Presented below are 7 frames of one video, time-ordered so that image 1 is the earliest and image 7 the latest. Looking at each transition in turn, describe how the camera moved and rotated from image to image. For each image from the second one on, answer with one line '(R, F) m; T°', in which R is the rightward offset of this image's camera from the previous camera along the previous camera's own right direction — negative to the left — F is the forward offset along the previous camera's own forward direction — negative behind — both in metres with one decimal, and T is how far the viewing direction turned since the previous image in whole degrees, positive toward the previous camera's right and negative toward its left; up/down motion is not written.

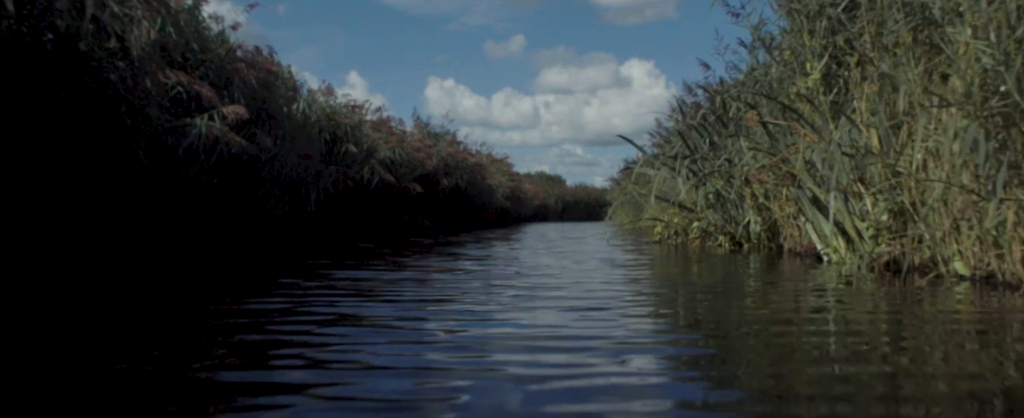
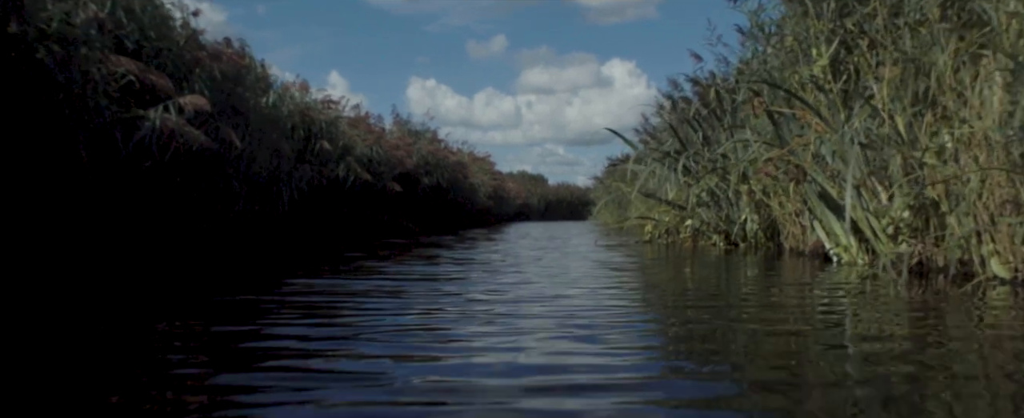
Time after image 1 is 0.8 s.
(0.0, +0.4) m; +1°
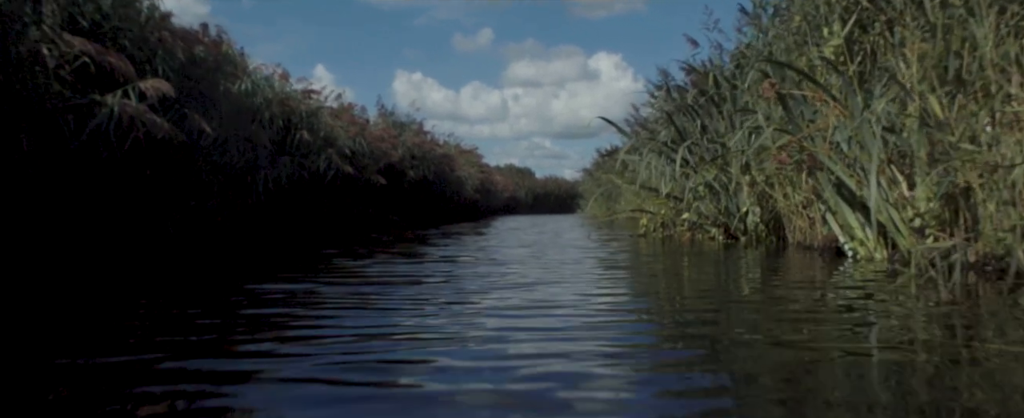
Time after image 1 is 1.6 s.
(0.0, +0.3) m; +1°
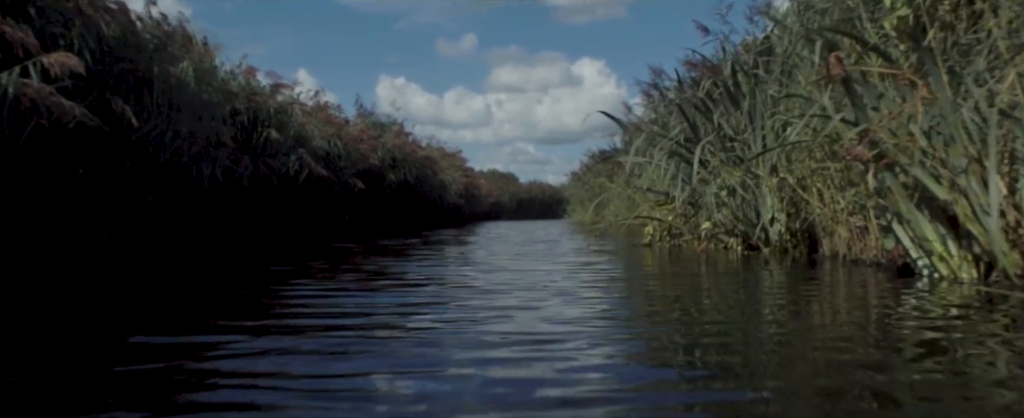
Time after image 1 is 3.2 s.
(0.0, +0.8) m; +1°
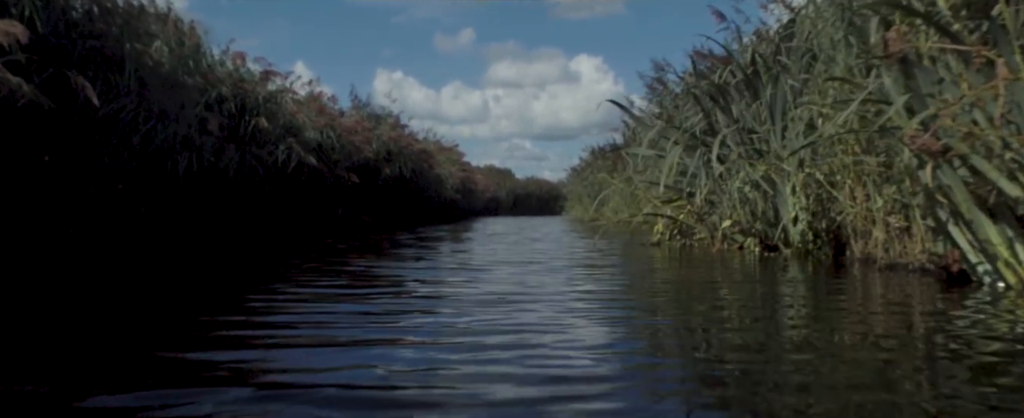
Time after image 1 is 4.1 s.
(0.0, +0.4) m; 0°
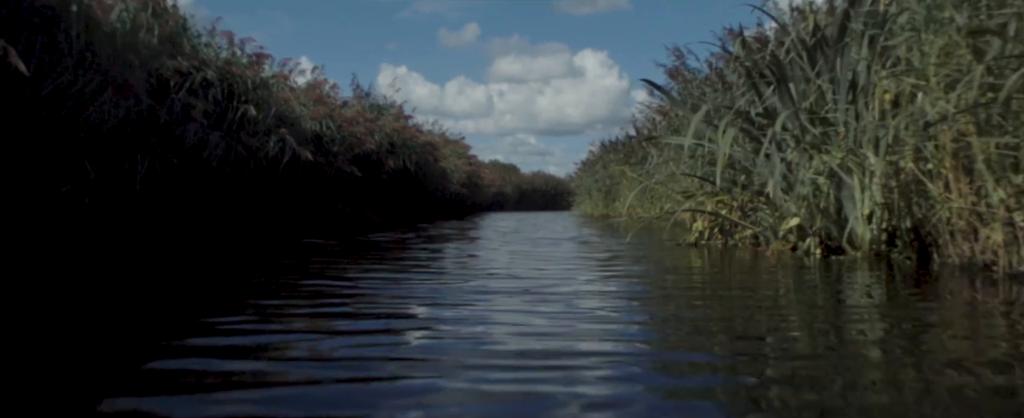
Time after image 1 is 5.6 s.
(-0.1, +0.8) m; 0°
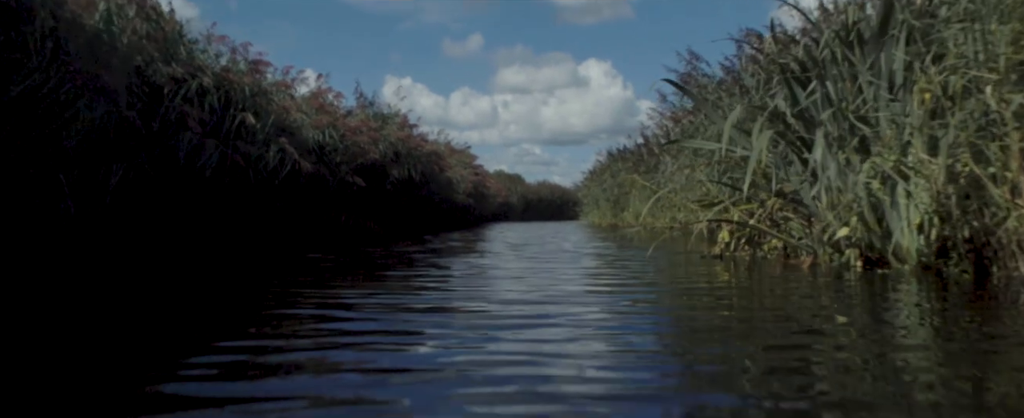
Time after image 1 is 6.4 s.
(0.0, +0.4) m; 0°
